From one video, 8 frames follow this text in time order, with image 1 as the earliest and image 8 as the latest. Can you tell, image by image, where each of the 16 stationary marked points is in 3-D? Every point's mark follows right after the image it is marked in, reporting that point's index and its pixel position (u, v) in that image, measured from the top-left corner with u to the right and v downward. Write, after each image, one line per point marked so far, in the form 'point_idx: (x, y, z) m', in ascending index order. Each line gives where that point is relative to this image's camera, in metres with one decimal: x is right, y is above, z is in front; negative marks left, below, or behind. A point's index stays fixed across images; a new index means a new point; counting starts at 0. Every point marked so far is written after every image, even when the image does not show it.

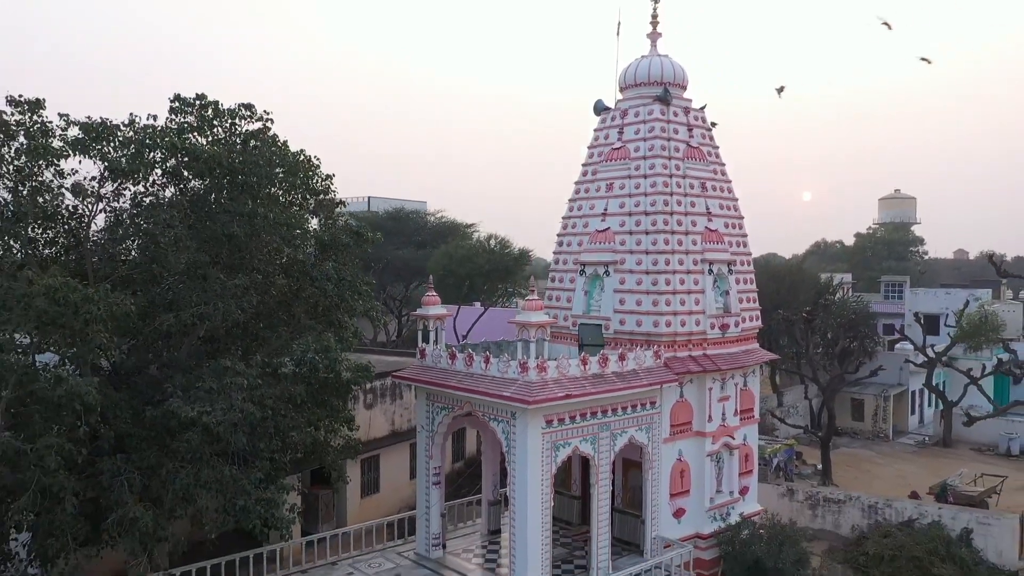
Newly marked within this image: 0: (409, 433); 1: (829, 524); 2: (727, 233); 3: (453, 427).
0: (-1.9, -2.6, +14.6) m
1: (+5.5, -4.1, +14.0) m
2: (+3.2, +0.8, +11.9) m
3: (-0.8, -1.9, +11.0) m
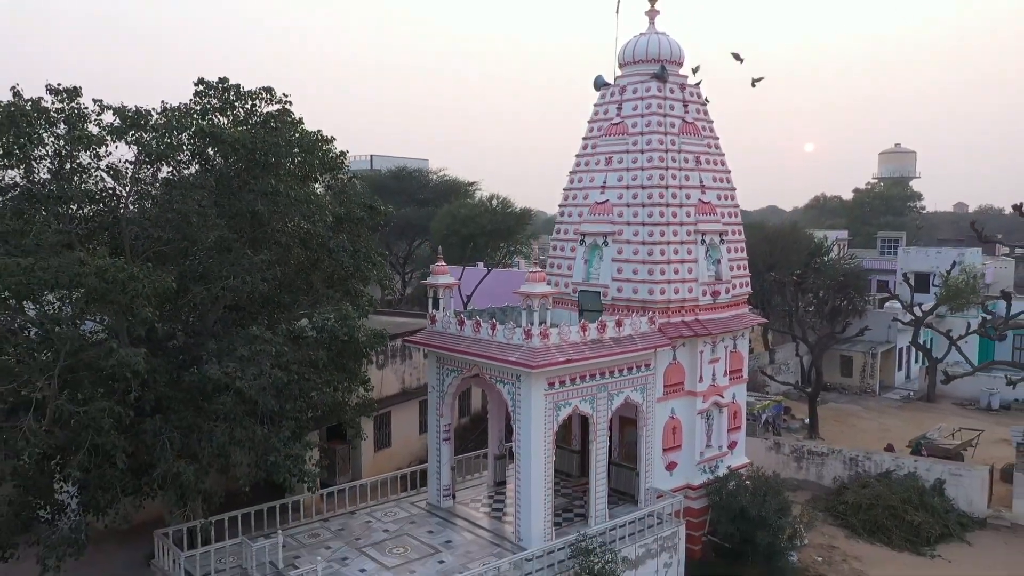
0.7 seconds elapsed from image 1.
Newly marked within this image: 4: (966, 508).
0: (-1.8, -2.0, +15.5) m
1: (+5.6, -3.4, +14.9) m
2: (+3.2, +1.3, +12.6) m
3: (-0.7, -1.5, +11.8) m
4: (+7.7, -3.7, +13.7) m
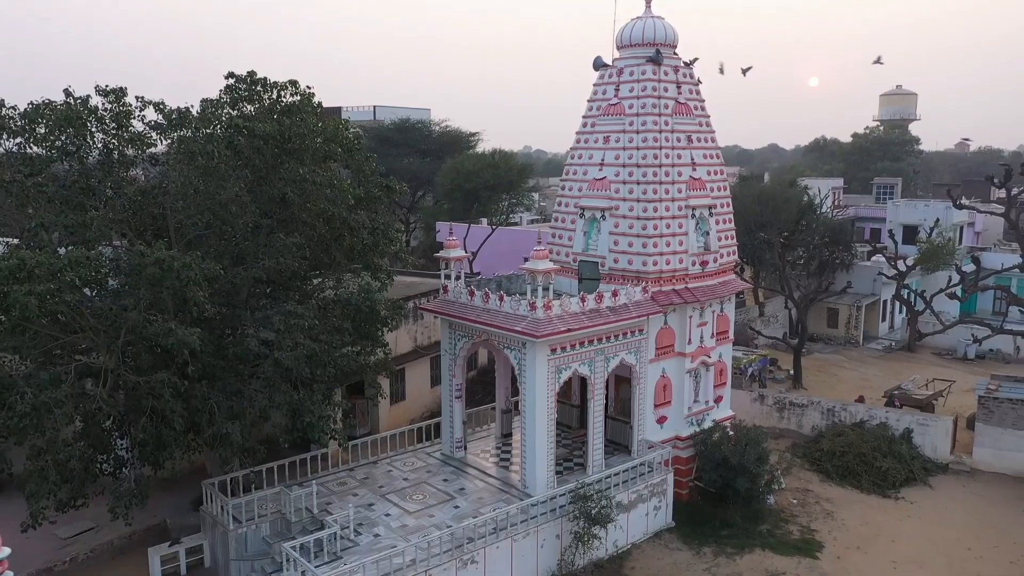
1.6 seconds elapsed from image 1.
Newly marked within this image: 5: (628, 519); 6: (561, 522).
0: (-1.7, -1.2, +16.7) m
1: (+5.7, -2.7, +16.3) m
2: (+3.3, +1.8, +13.5) m
3: (-0.7, -1.0, +13.0) m
4: (+7.8, -3.1, +15.1) m
5: (+1.7, -3.4, +12.0) m
6: (+0.7, -3.2, +11.1) m
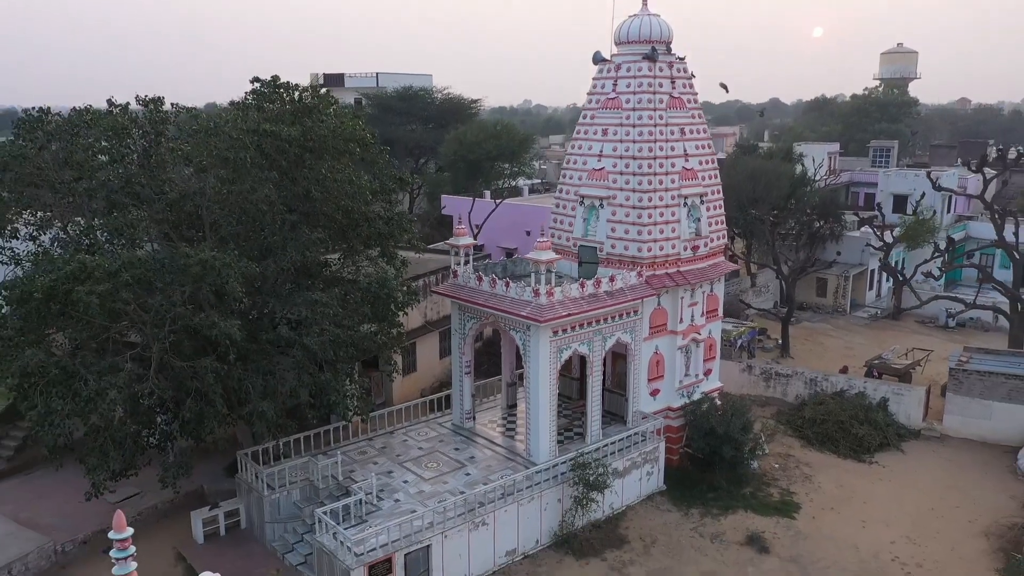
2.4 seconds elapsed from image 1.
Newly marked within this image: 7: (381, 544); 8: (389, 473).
0: (-1.6, -0.8, +17.8) m
1: (+5.7, -2.2, +17.4) m
2: (+3.4, +2.1, +14.4) m
3: (-0.6, -0.7, +14.0) m
4: (+7.9, -2.7, +16.2) m
5: (+1.8, -3.2, +13.2) m
6: (+0.8, -3.0, +12.3) m
7: (-1.7, -3.3, +10.4) m
8: (-1.9, -2.9, +12.5) m
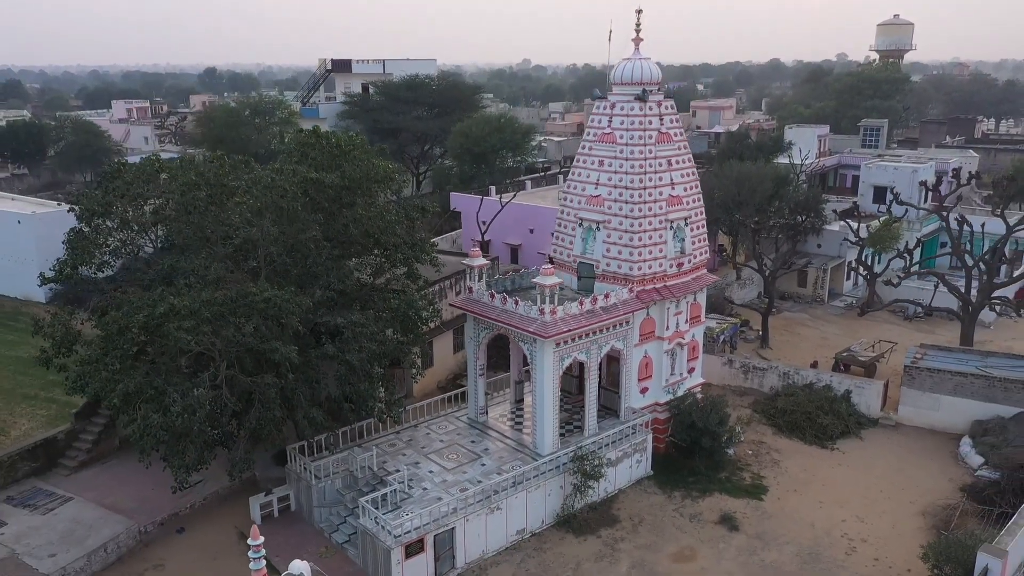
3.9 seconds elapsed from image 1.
0: (-1.5, -0.8, +19.8) m
1: (+5.9, -2.3, +19.6) m
2: (+3.5, +1.9, +16.4) m
3: (-0.4, -1.0, +16.1) m
4: (+8.0, -2.8, +18.4) m
5: (+2.0, -3.5, +15.4) m
6: (+0.9, -3.4, +14.5) m
7: (-1.5, -3.7, +12.6) m
8: (-1.7, -3.2, +14.7) m
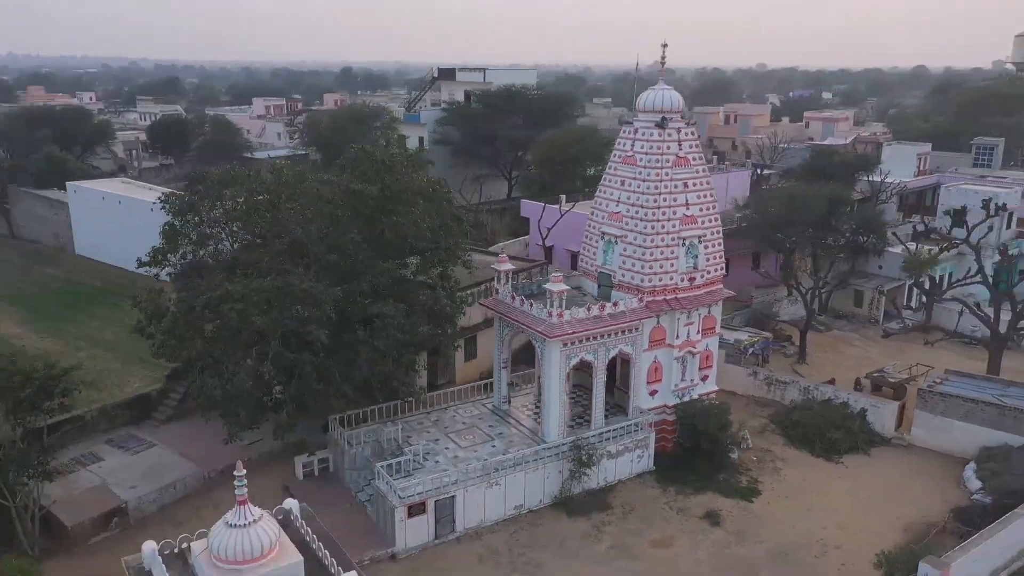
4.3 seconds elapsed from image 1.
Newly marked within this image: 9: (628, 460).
0: (-0.4, -0.8, +21.8) m
1: (+6.7, -2.7, +20.5) m
2: (+4.2, +1.6, +17.7) m
3: (+0.1, -1.1, +18.0) m
4: (+8.6, -3.3, +19.0) m
5: (+2.2, -3.7, +17.0) m
6: (+1.0, -3.5, +16.2) m
7: (-1.7, -3.7, +14.7) m
8: (-1.6, -3.2, +16.8) m
9: (+2.4, -3.7, +17.2) m
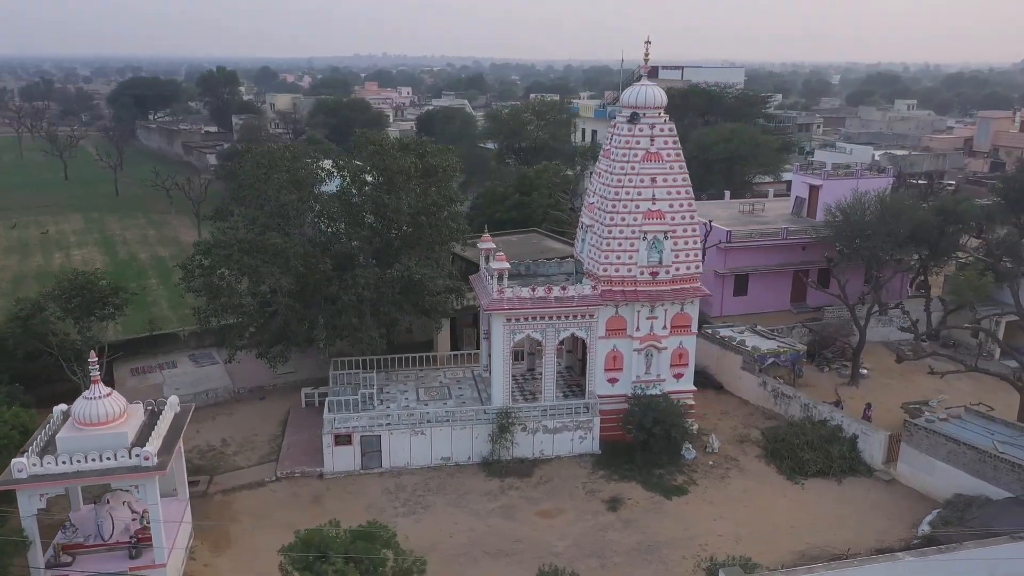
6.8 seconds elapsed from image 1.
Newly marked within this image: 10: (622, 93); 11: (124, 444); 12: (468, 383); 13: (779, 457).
0: (+0.6, -0.4, +23.4) m
1: (+6.5, -2.9, +19.5) m
2: (+3.5, +1.7, +17.7) m
3: (-0.4, -0.5, +19.6) m
4: (+7.7, -3.7, +17.4) m
5: (+0.9, -3.3, +17.9) m
6: (-0.4, -3.0, +17.7) m
7: (-3.5, -2.9, +17.2) m
8: (-2.6, -2.4, +19.2) m
9: (+1.2, -3.4, +18.0) m
10: (+2.4, +4.4, +18.0) m
11: (-6.1, -2.5, +12.8) m
12: (-1.1, -2.3, +19.7) m
13: (+5.9, -3.7, +17.9) m
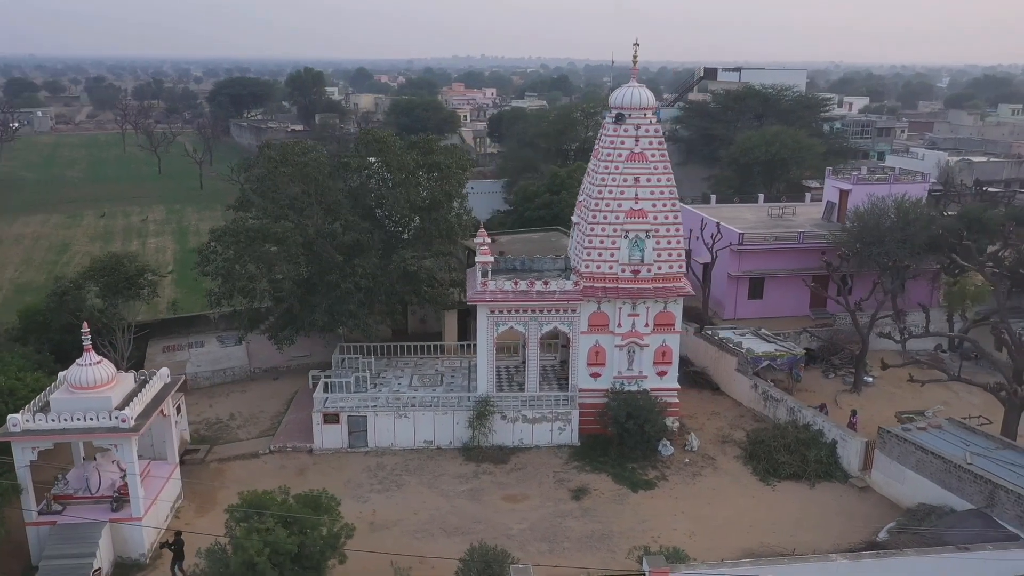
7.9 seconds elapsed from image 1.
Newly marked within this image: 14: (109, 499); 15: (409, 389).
0: (+0.9, -0.2, +23.9) m
1: (+6.2, -3.0, +19.4) m
2: (+3.2, +1.7, +18.0) m
3: (-0.5, -0.4, +20.3) m
4: (+7.1, -3.8, +17.3) m
5: (+0.5, -3.2, +18.5) m
6: (-0.9, -2.8, +18.4) m
7: (-4.0, -2.7, +18.3) m
8: (-2.8, -2.2, +20.1) m
9: (+0.8, -3.2, +18.6) m
10: (+2.3, +4.4, +18.4) m
11: (-7.1, -2.1, +14.2) m
12: (-1.2, -2.1, +20.5) m
13: (+5.4, -3.8, +17.9) m
14: (-7.2, -3.8, +14.4) m
15: (-2.5, -2.4, +19.3) m
